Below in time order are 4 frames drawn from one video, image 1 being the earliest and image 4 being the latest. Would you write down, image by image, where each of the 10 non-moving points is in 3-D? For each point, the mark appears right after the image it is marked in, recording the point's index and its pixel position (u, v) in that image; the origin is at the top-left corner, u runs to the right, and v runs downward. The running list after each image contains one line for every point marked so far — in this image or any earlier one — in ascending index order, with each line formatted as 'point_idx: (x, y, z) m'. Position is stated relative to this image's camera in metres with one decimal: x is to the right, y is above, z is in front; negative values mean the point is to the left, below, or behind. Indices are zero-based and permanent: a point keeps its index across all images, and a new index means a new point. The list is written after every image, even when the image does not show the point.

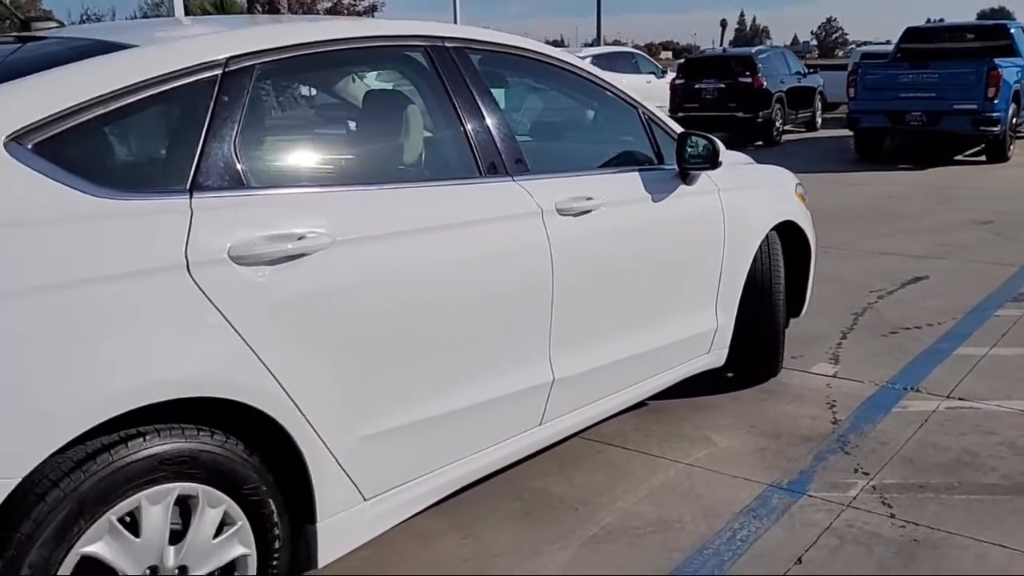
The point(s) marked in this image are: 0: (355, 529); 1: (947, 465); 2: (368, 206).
0: (-0.5, -0.7, +2.7) m
1: (+1.8, -0.7, +3.9) m
2: (-0.4, +0.2, +2.7) m
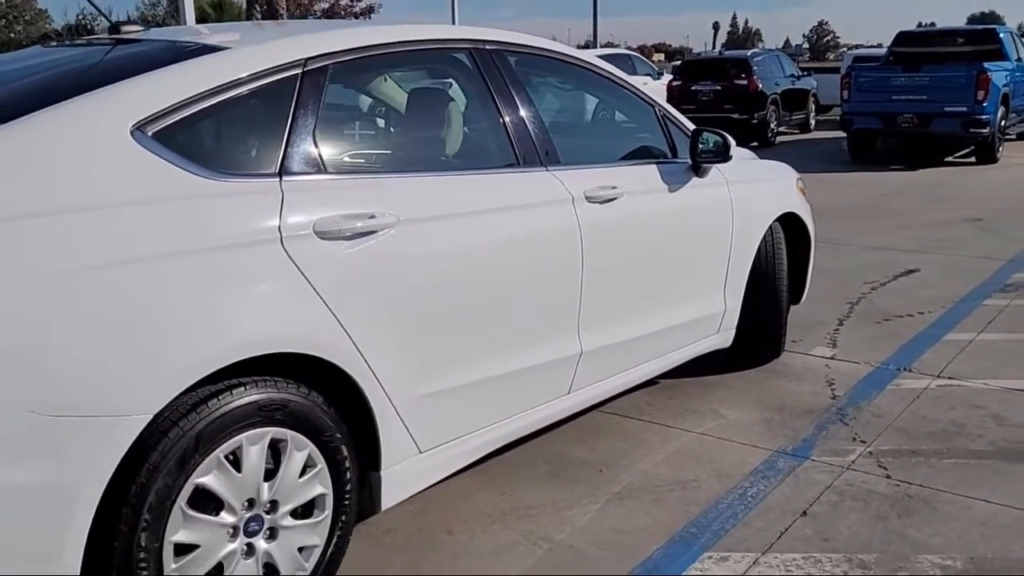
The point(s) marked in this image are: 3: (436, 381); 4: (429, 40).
0: (-0.3, -0.6, +3.1) m
1: (+1.9, -0.7, +4.2) m
2: (-0.3, +0.3, +3.1) m
3: (-0.2, -0.3, +3.1) m
4: (-0.3, +0.9, +3.4) m
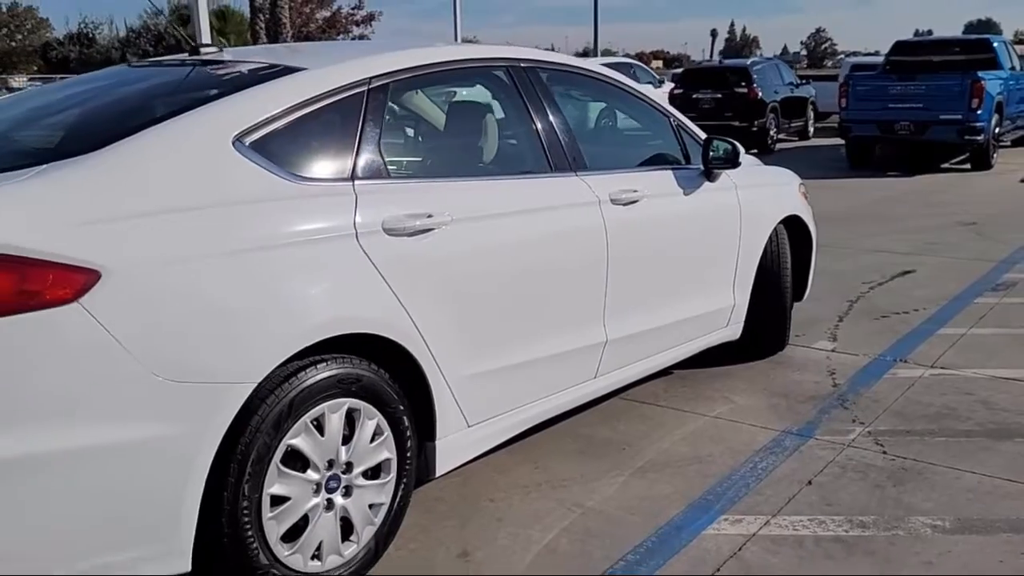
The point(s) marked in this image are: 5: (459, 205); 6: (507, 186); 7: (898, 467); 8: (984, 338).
0: (-0.2, -0.6, +3.5) m
1: (+2.1, -0.6, +4.6) m
2: (-0.1, +0.4, +3.4) m
3: (-0.1, -0.3, +3.5) m
4: (-0.2, +0.9, +3.8) m
5: (-0.2, +0.3, +3.4) m
6: (0.0, +0.4, +3.6) m
7: (+1.7, -0.8, +4.0) m
8: (+3.0, -0.3, +6.0) m
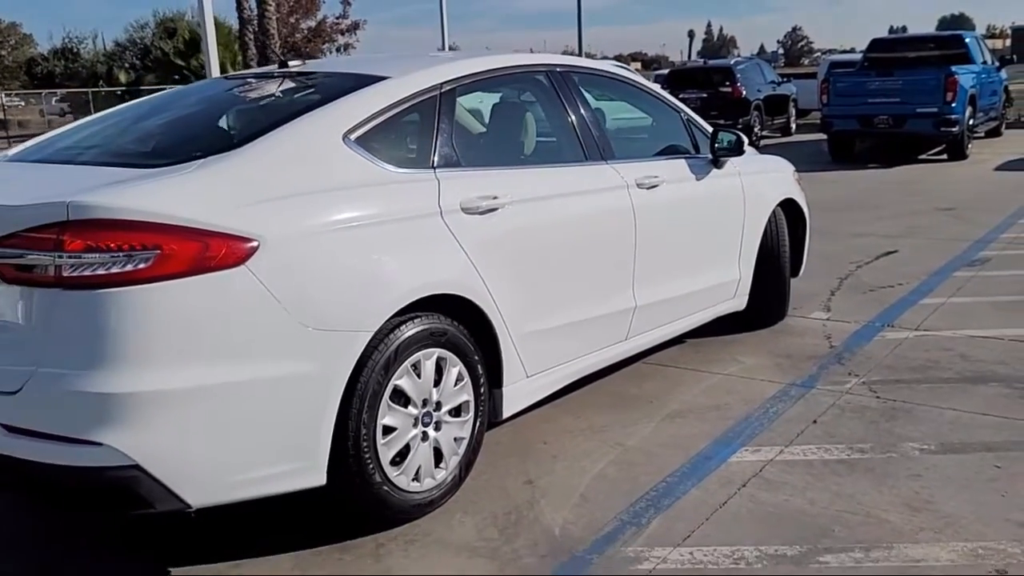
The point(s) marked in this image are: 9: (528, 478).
0: (0.0, -0.5, +4.1) m
1: (+2.3, -0.5, +5.3) m
2: (+0.1, +0.5, +4.1) m
3: (+0.1, -0.2, +4.1) m
4: (0.0, +1.1, +4.4) m
5: (0.0, +0.4, +4.0) m
6: (+0.2, +0.5, +4.2) m
7: (+1.9, -0.6, +4.6) m
8: (+3.2, -0.1, +6.6) m
9: (+0.1, -0.8, +3.9) m
